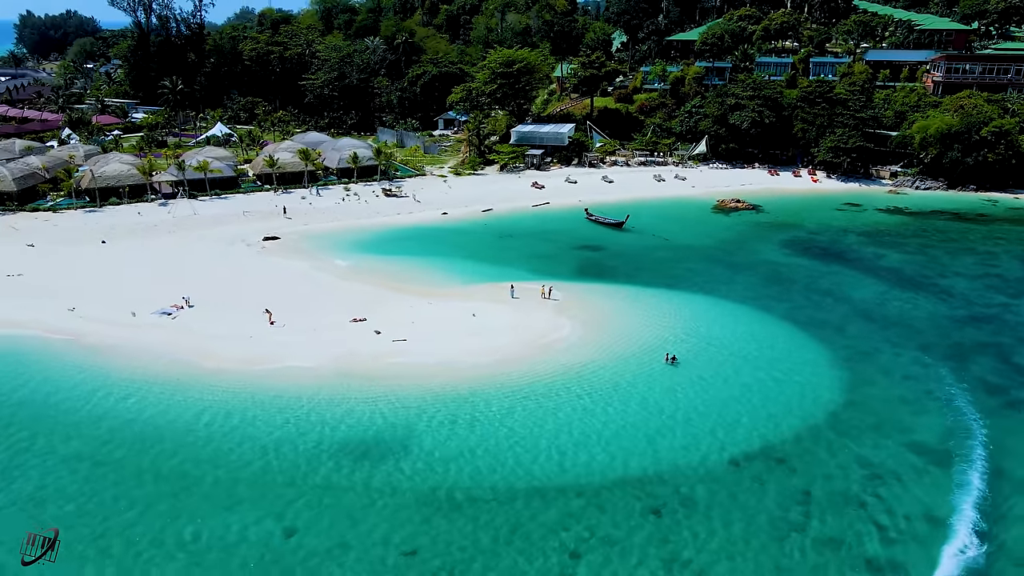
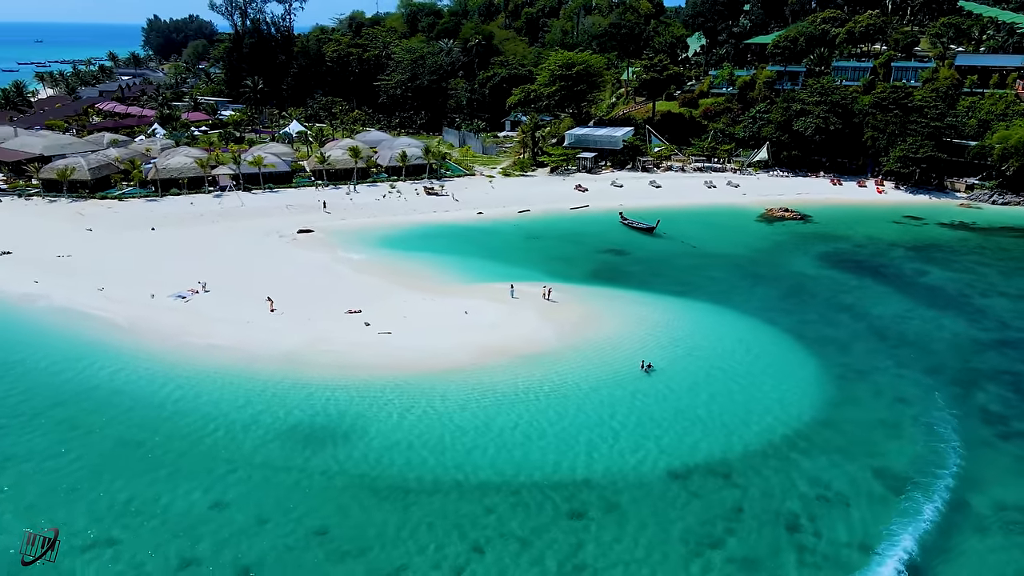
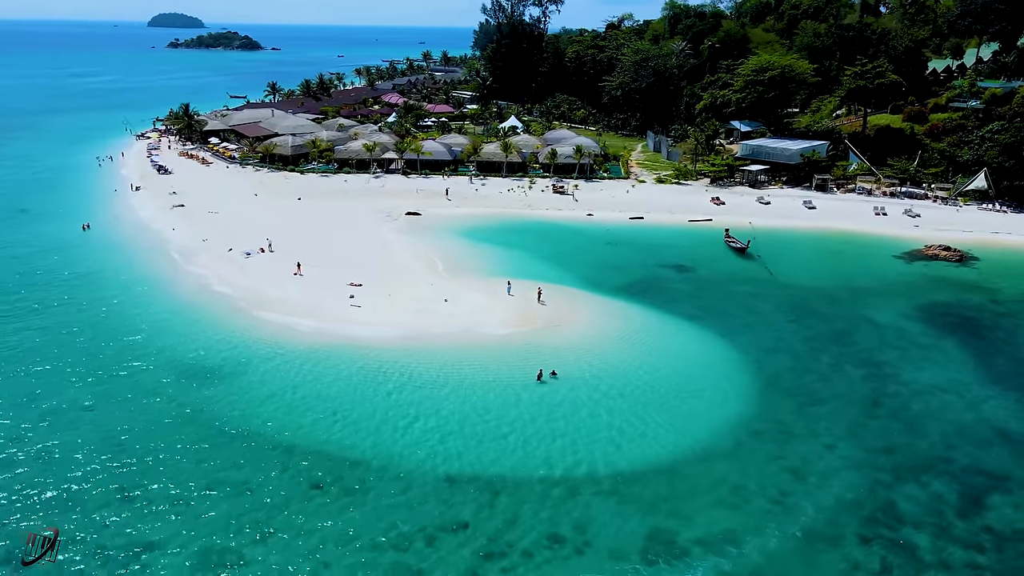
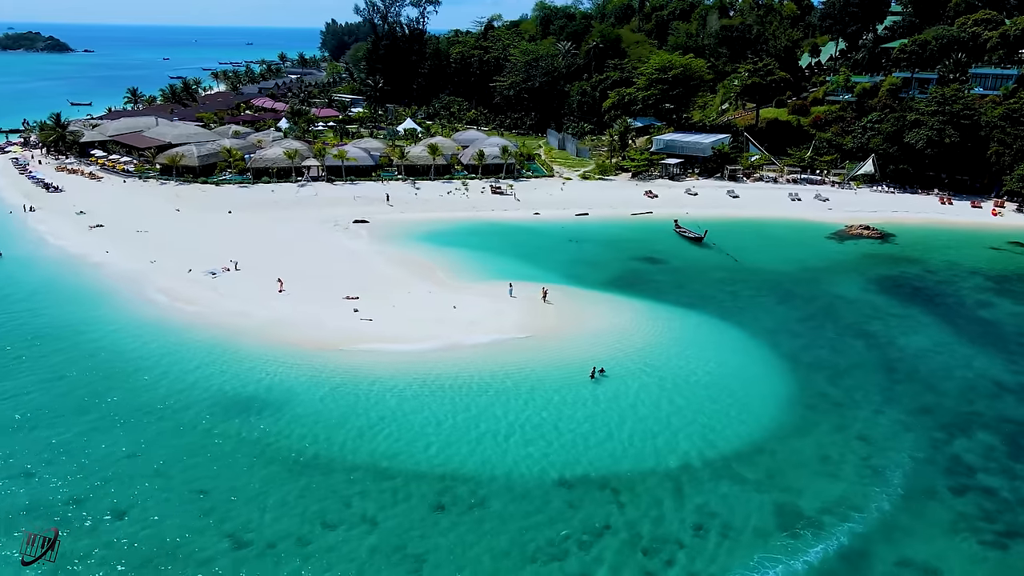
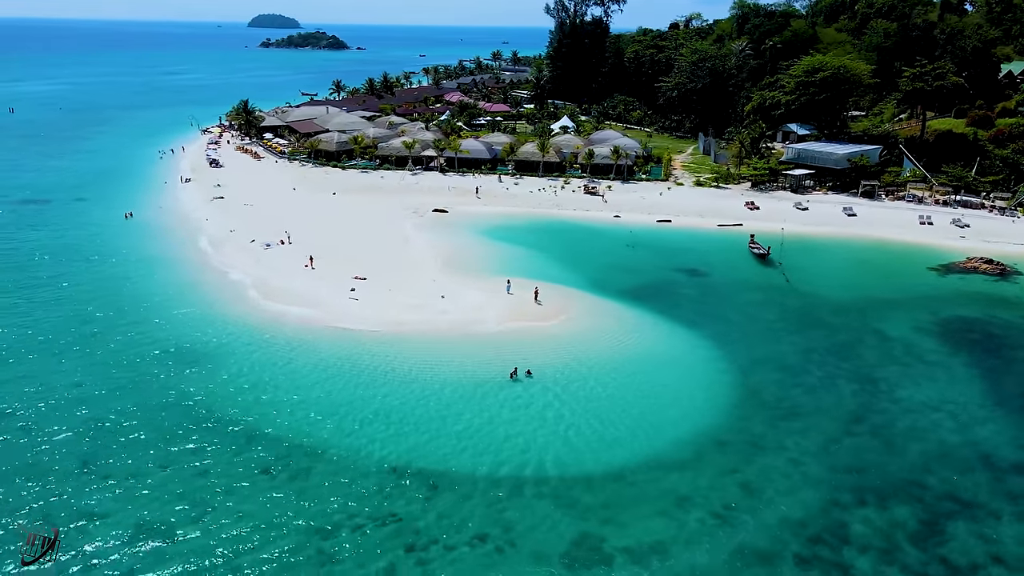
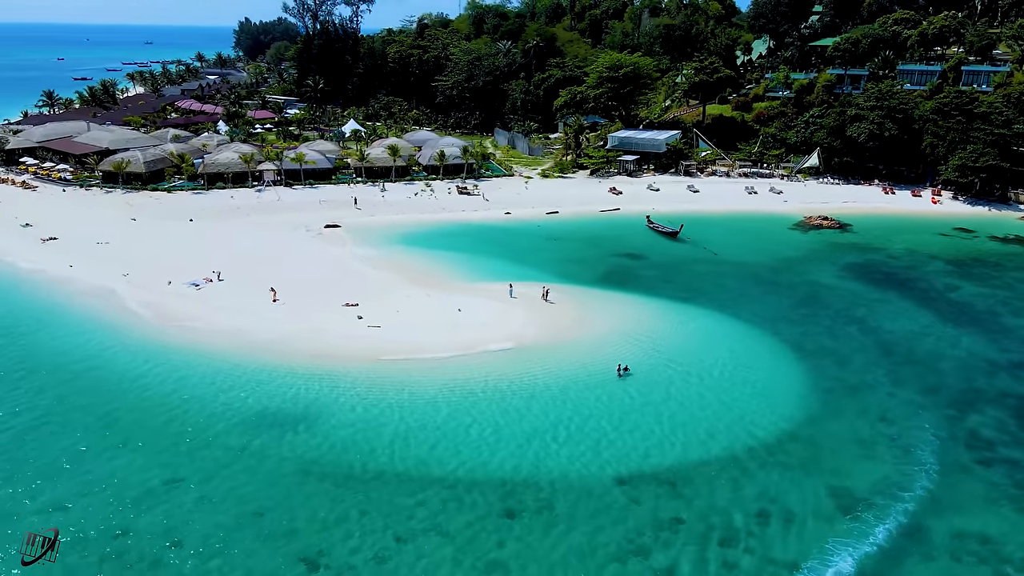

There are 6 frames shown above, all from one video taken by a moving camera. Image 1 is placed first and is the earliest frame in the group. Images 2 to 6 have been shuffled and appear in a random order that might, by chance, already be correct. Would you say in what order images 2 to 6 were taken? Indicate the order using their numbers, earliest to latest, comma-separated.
2, 6, 4, 3, 5
